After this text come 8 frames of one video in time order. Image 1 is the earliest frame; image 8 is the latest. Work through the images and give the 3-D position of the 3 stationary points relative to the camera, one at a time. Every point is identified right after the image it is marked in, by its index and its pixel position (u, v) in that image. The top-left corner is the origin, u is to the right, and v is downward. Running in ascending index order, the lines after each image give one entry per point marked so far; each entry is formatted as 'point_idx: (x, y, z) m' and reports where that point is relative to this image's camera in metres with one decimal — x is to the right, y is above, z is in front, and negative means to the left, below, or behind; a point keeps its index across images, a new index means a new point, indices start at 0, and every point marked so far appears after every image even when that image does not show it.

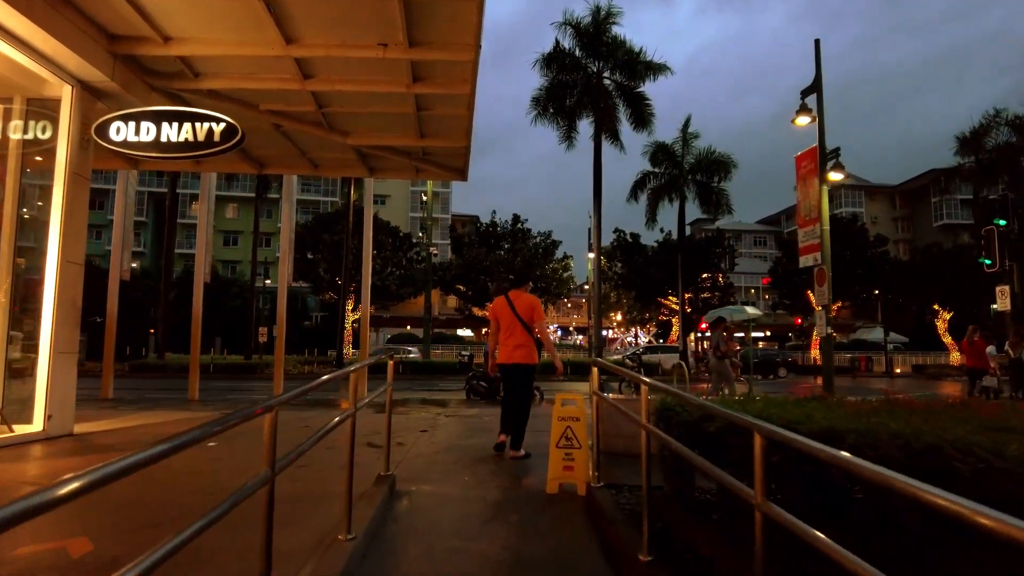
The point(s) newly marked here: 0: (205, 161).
0: (-5.7, +2.3, +12.4) m
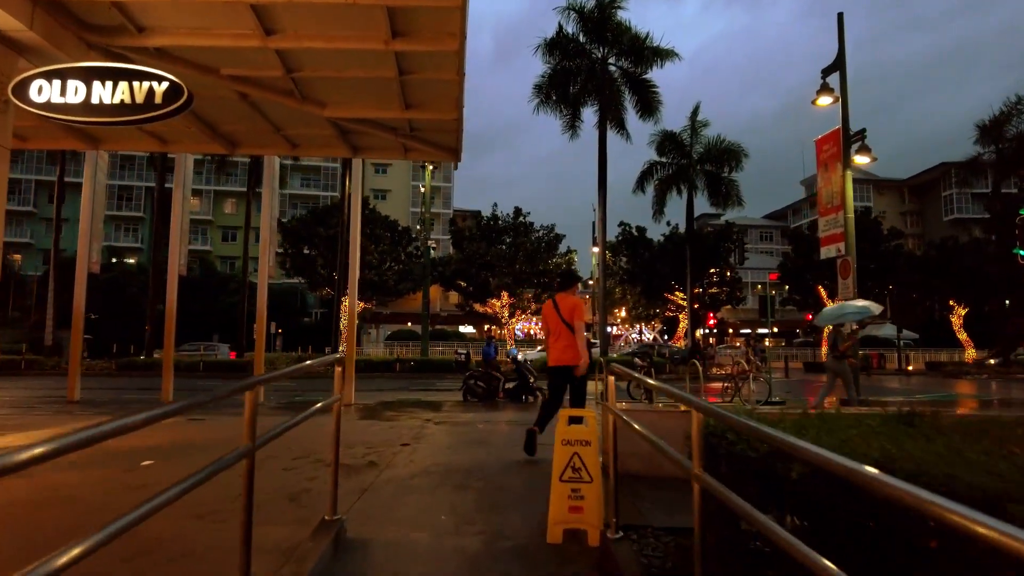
0: (-5.7, +2.4, +11.3) m
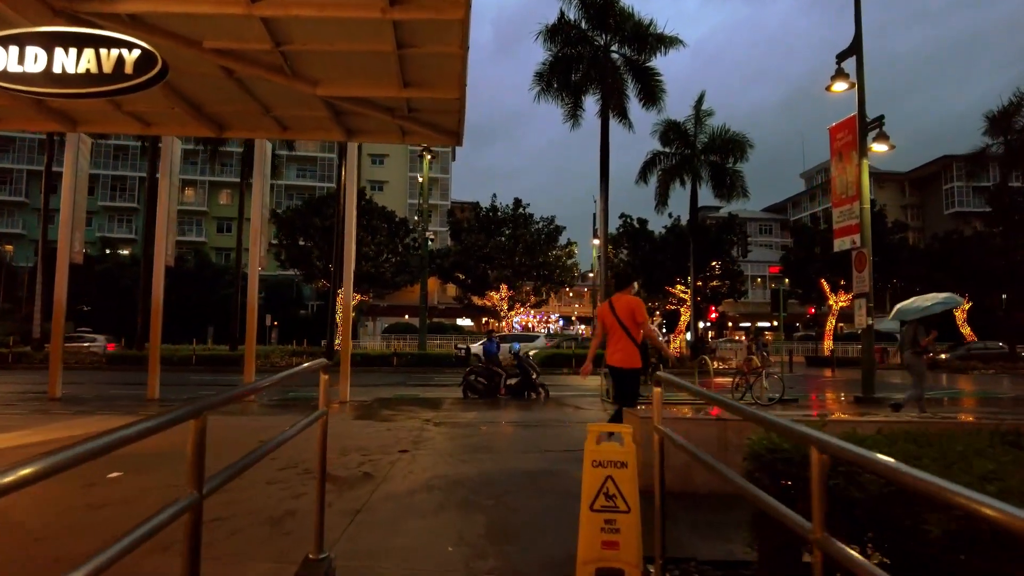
0: (-5.6, +2.6, +10.6) m
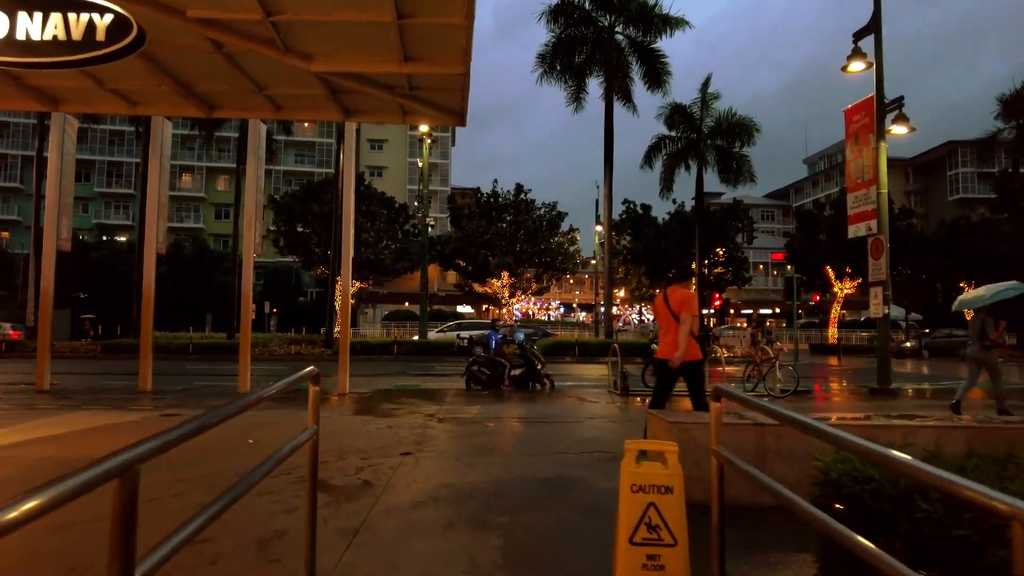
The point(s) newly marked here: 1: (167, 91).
0: (-5.5, +2.7, +10.0) m
1: (-4.8, +2.7, +9.3) m
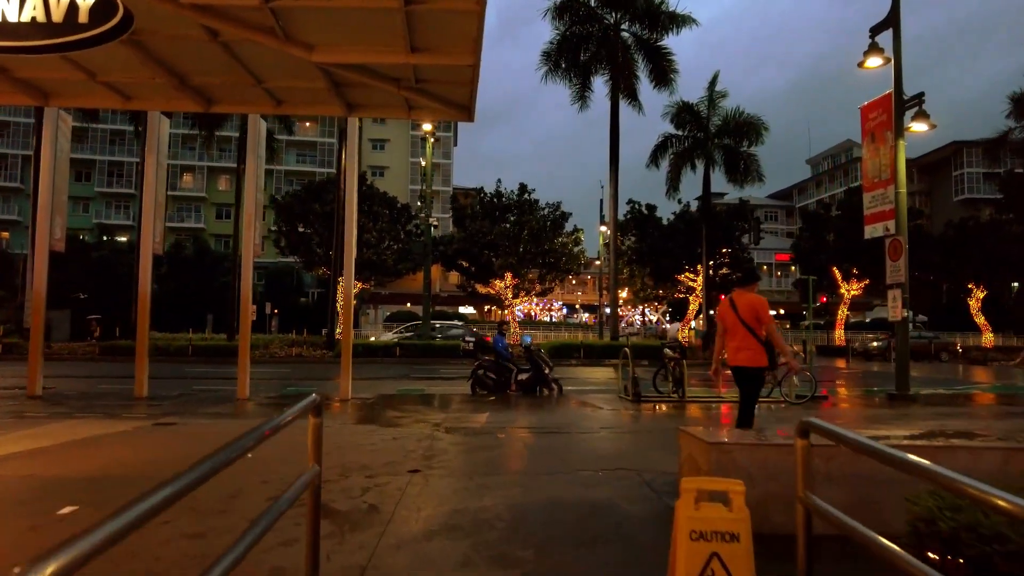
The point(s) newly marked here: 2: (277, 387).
0: (-5.4, +2.7, +9.6) m
1: (-4.7, +2.7, +8.9) m
2: (-6.4, -2.7, +18.4) m
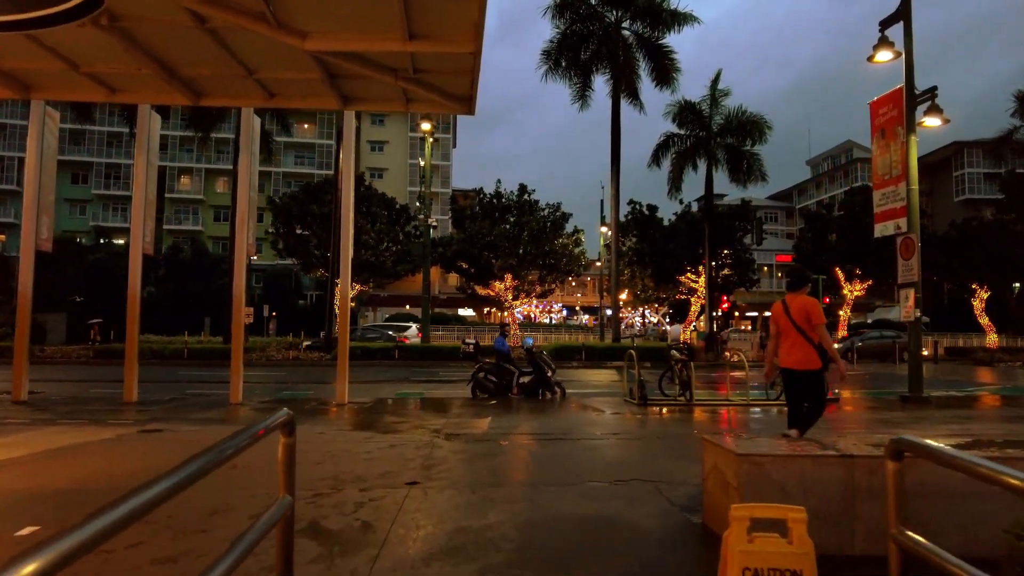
0: (-5.4, +2.7, +9.2) m
1: (-4.6, +2.7, +8.5) m
2: (-6.4, -2.8, +18.0) m
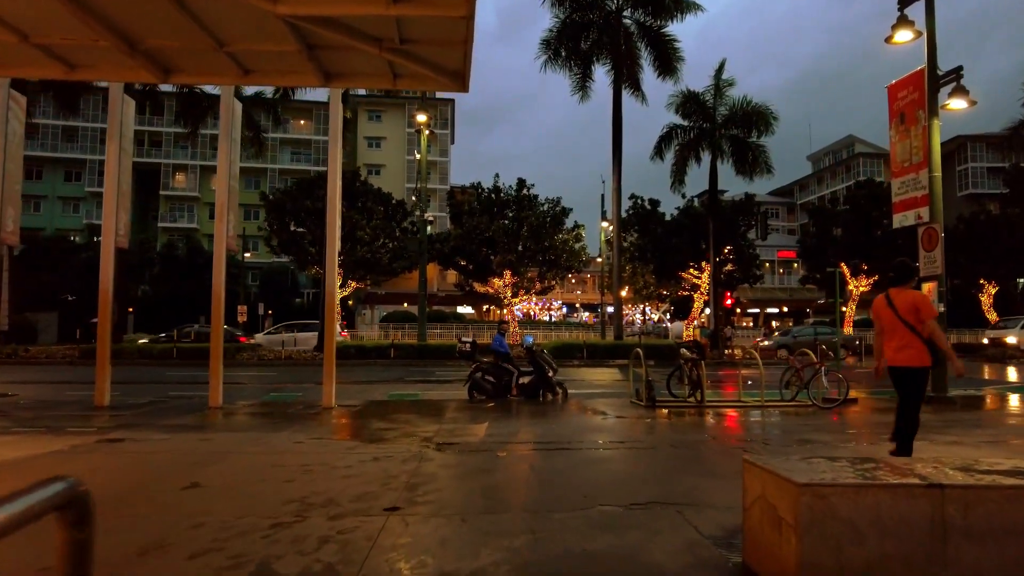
0: (-5.4, +2.7, +8.4) m
1: (-4.7, +2.8, +7.7) m
2: (-6.4, -2.7, +17.2) m
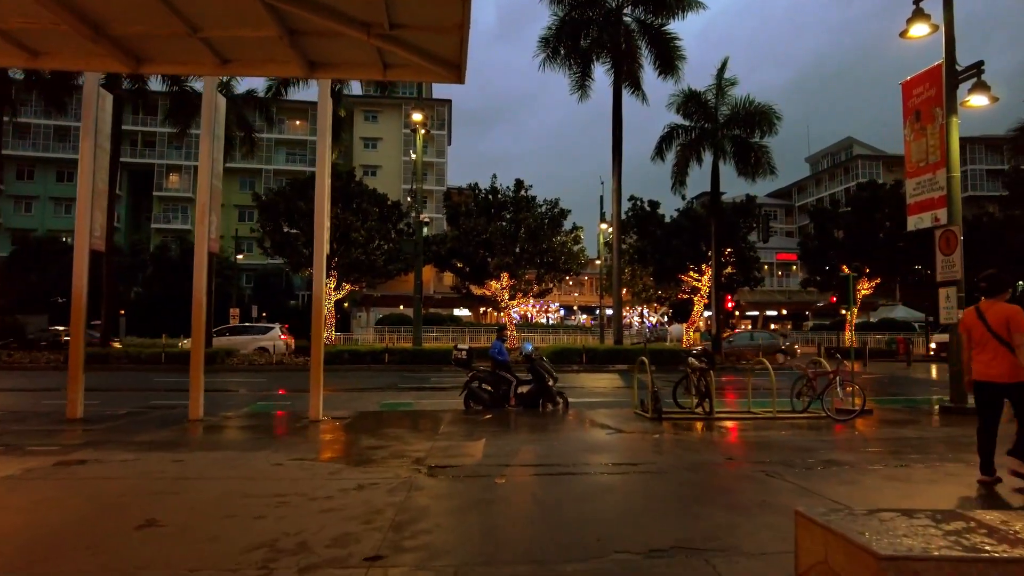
0: (-5.4, +2.7, +7.8) m
1: (-4.7, +2.7, +7.1) m
2: (-6.5, -2.8, +16.6) m
